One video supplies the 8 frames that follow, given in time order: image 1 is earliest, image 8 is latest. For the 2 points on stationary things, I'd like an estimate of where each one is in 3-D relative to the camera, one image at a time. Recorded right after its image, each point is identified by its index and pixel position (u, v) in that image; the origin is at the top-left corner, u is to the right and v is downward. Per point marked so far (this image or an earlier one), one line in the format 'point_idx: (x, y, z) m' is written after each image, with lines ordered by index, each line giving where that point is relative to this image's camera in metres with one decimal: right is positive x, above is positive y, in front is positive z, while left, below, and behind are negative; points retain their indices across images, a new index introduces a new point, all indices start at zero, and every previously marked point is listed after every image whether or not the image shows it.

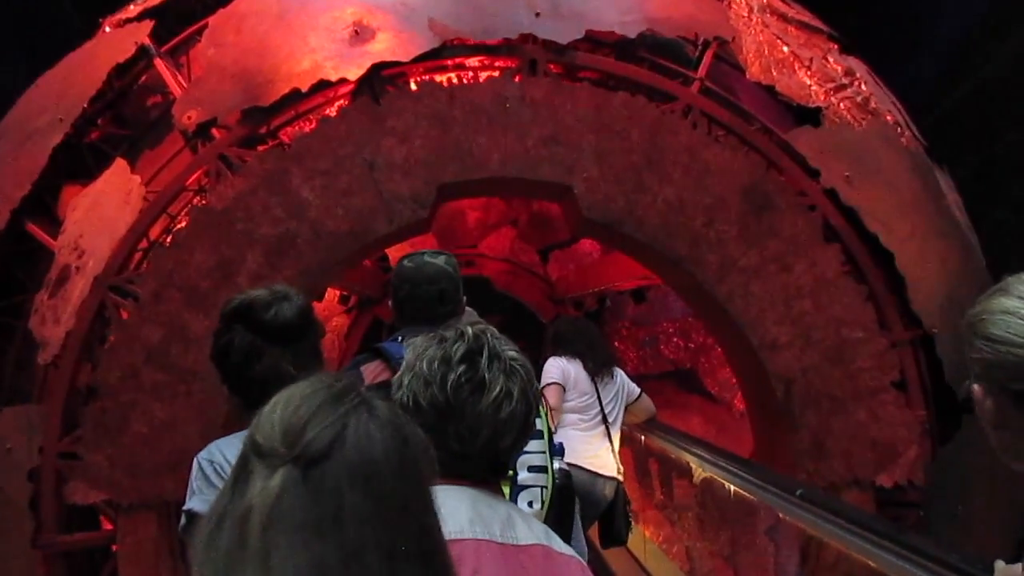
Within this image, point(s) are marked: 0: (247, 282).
0: (-1.2, 0.0, +4.1) m
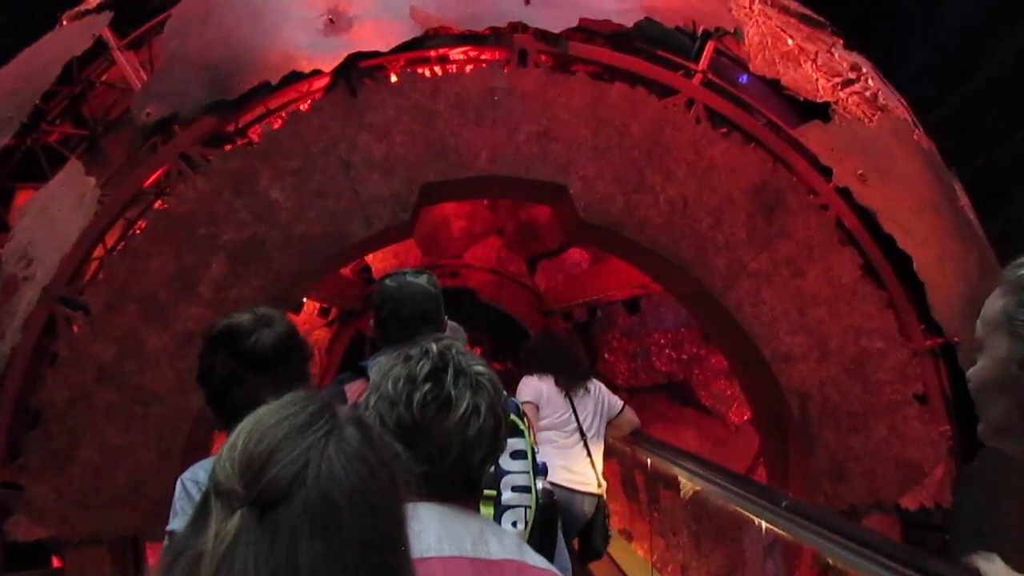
0: (-1.2, 0.0, +3.7) m
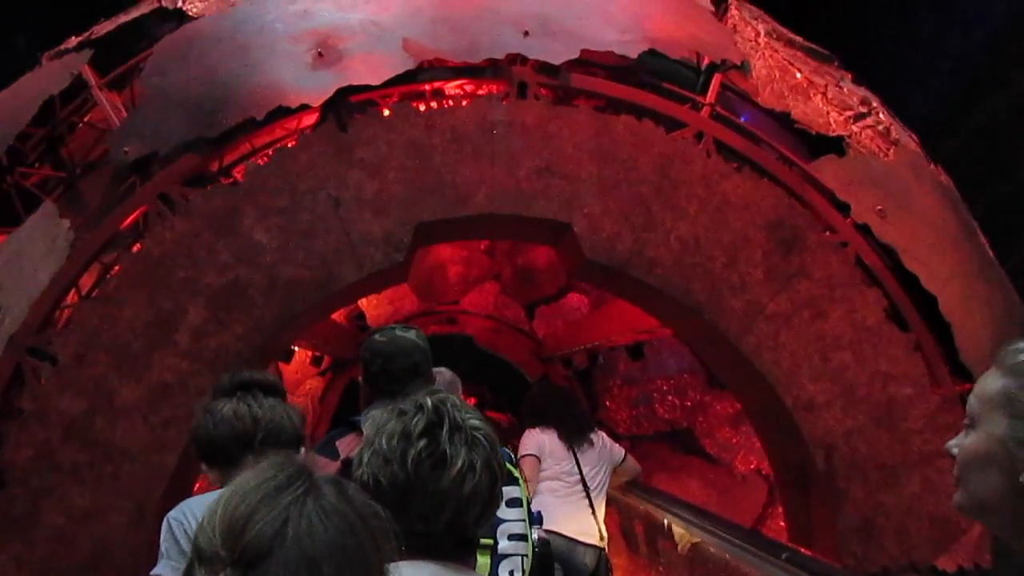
0: (-1.2, -0.2, +3.4) m
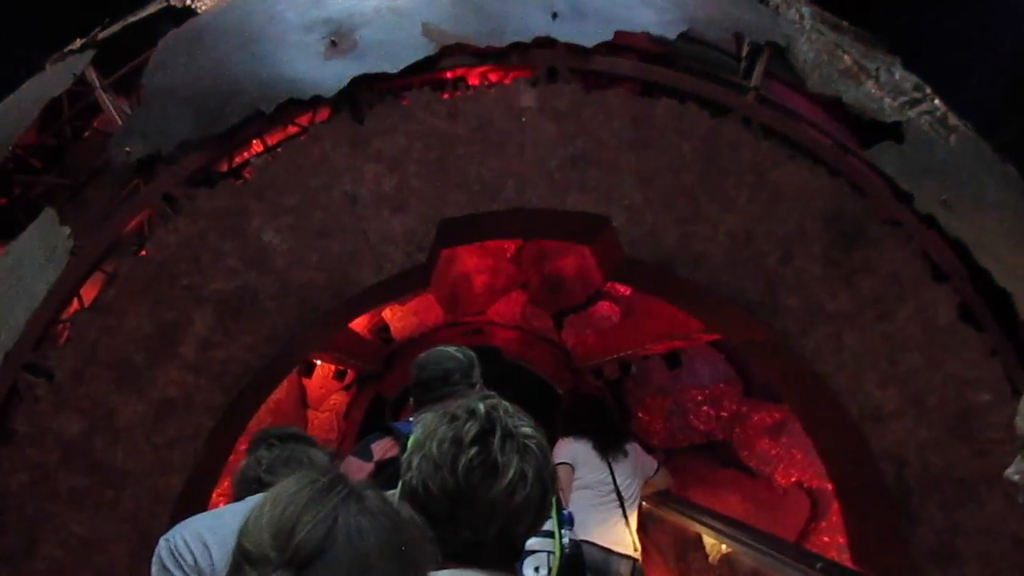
0: (-1.1, -0.2, +3.1) m
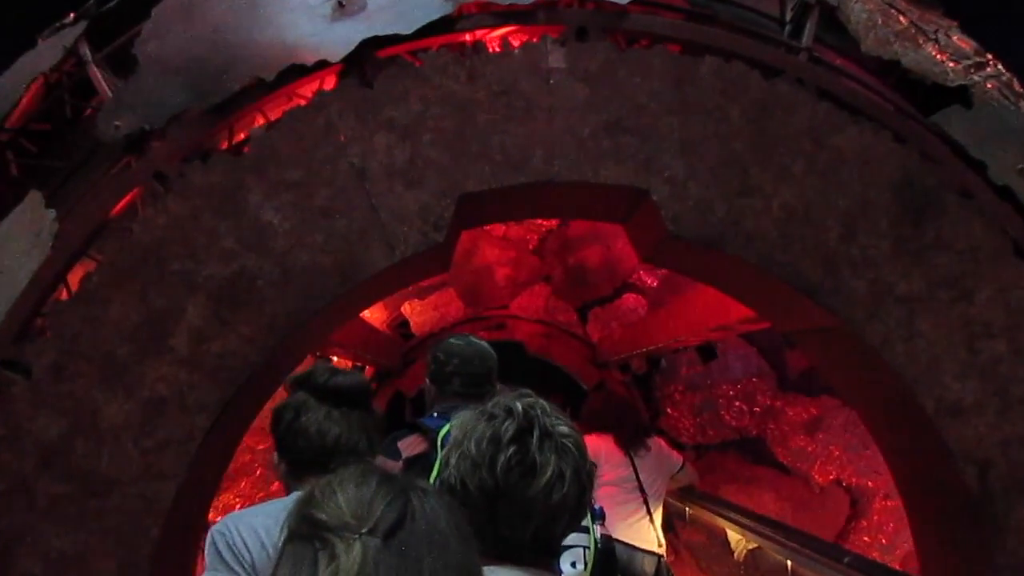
0: (-1.0, -0.2, +2.8) m
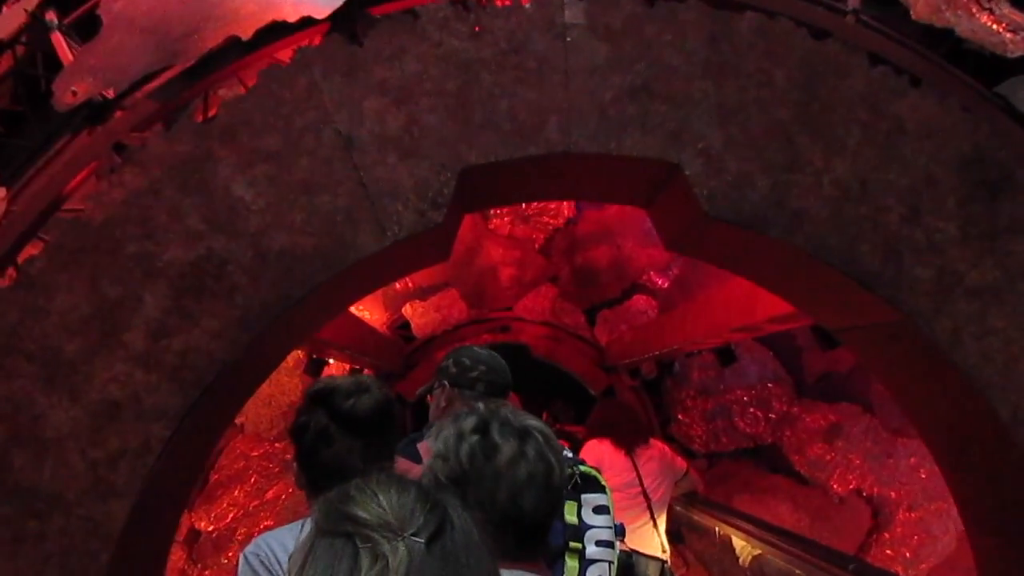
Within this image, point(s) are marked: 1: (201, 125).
0: (-1.0, -0.1, +2.4) m
1: (-0.9, +0.5, +2.5) m
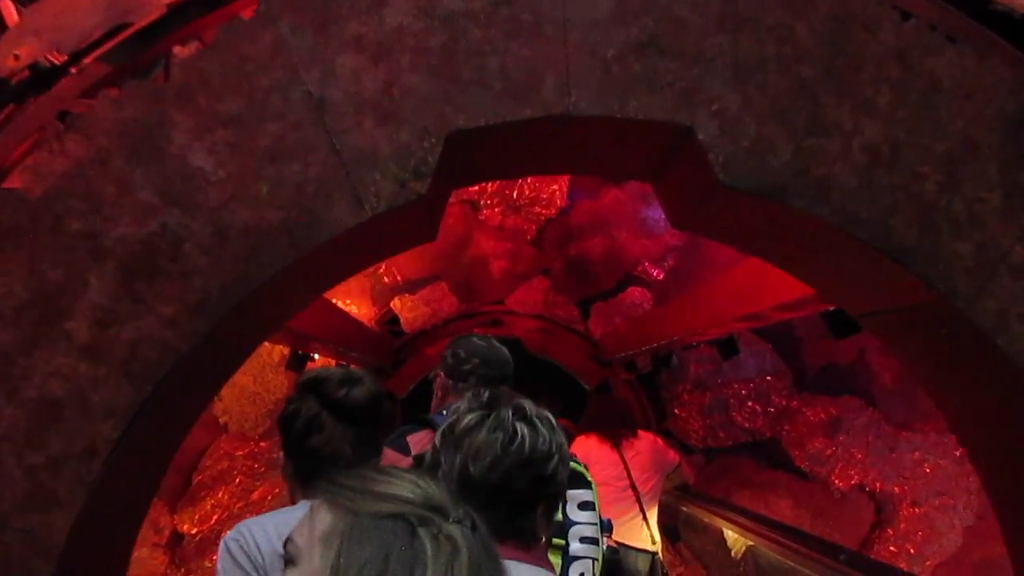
0: (-1.0, -0.1, +2.1) m
1: (-0.9, +0.5, +2.2) m
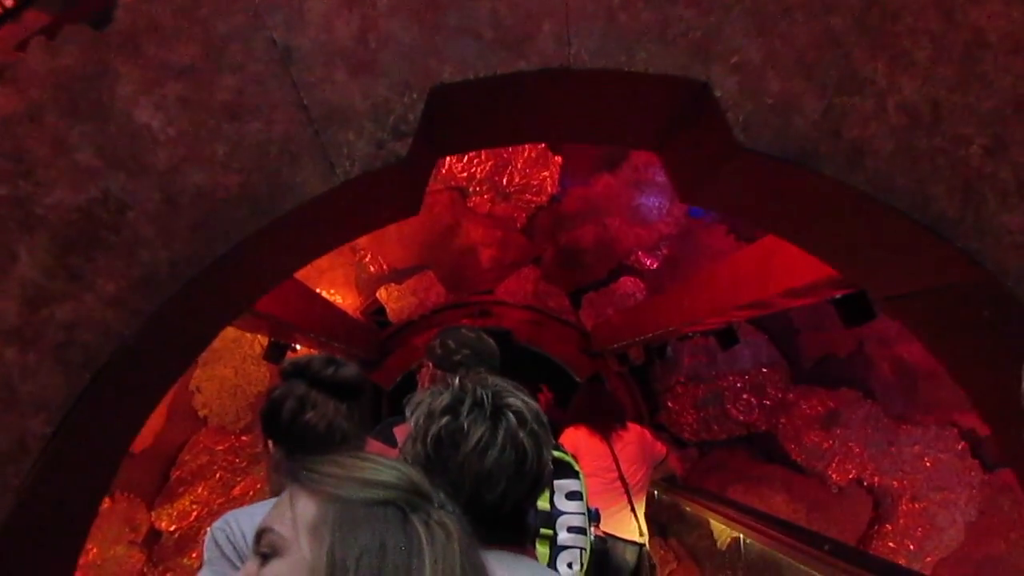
0: (-1.0, 0.0, +1.9) m
1: (-0.9, +0.6, +1.9) m
